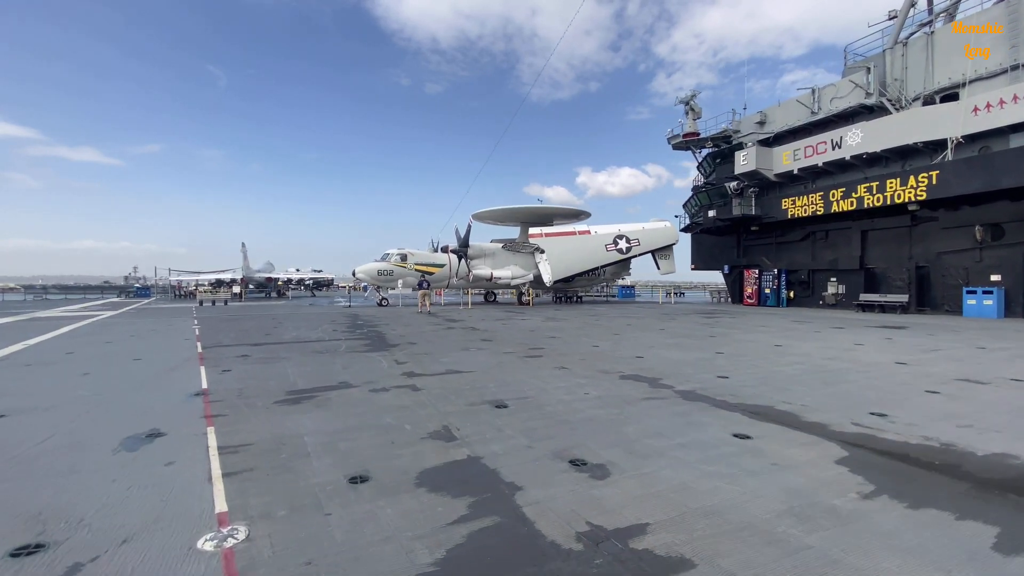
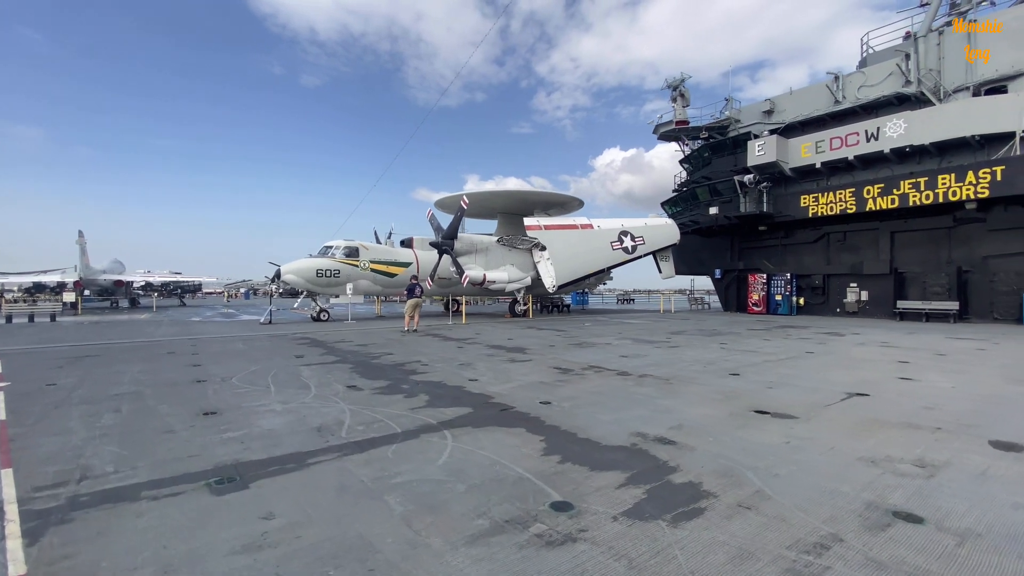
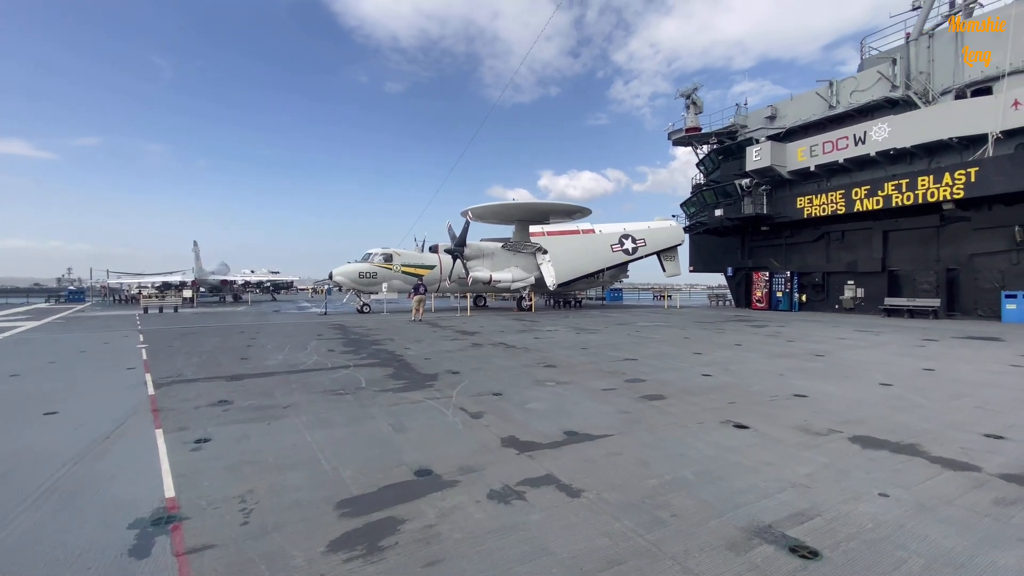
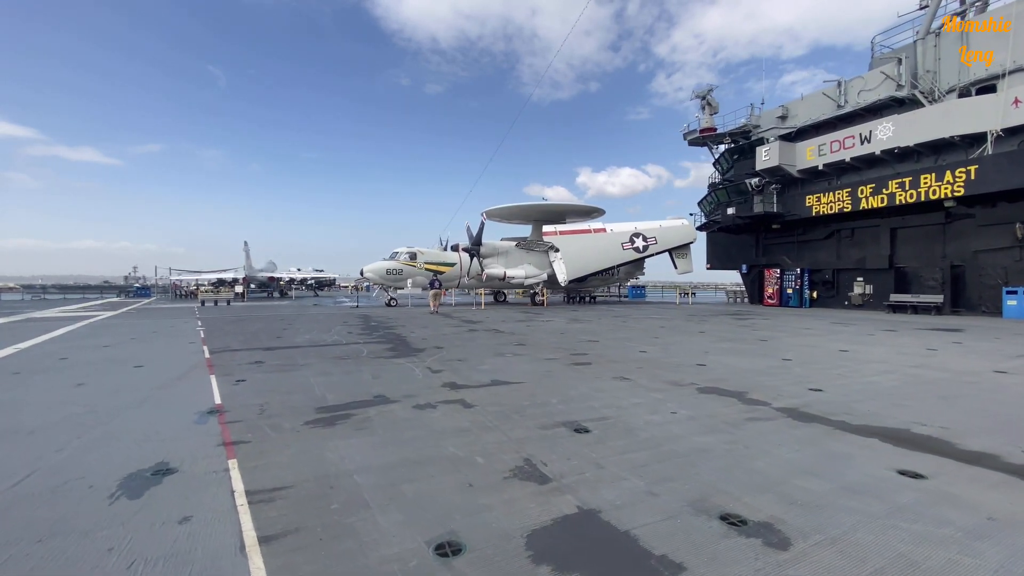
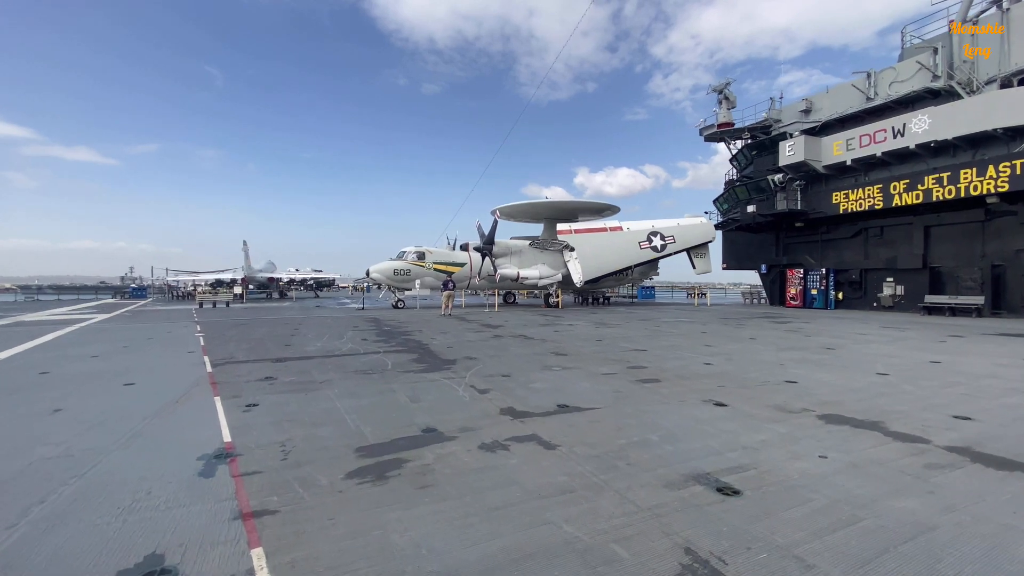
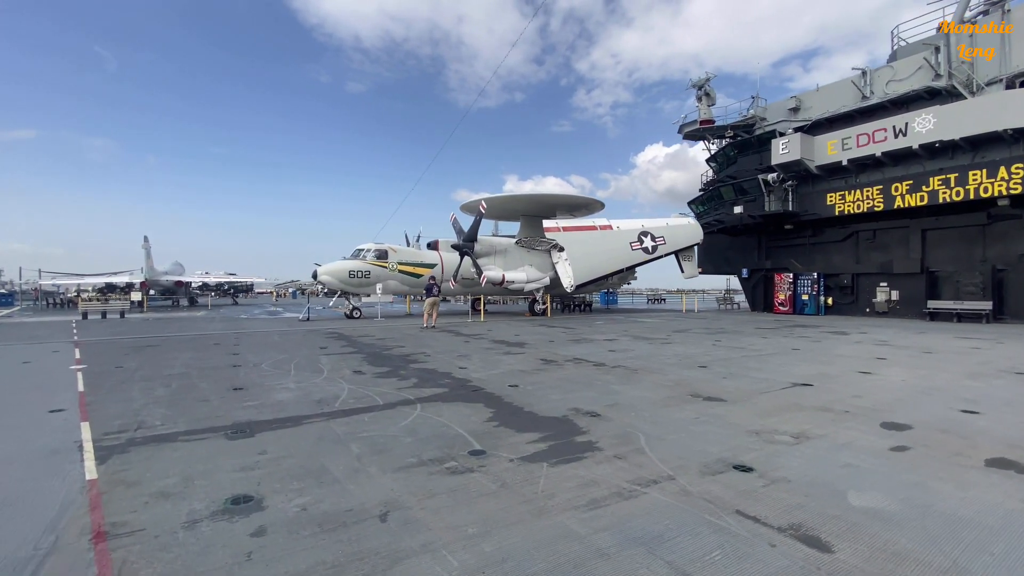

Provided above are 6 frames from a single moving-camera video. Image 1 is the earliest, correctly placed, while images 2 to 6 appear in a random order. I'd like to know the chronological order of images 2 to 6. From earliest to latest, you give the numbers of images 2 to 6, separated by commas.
4, 5, 3, 6, 2
